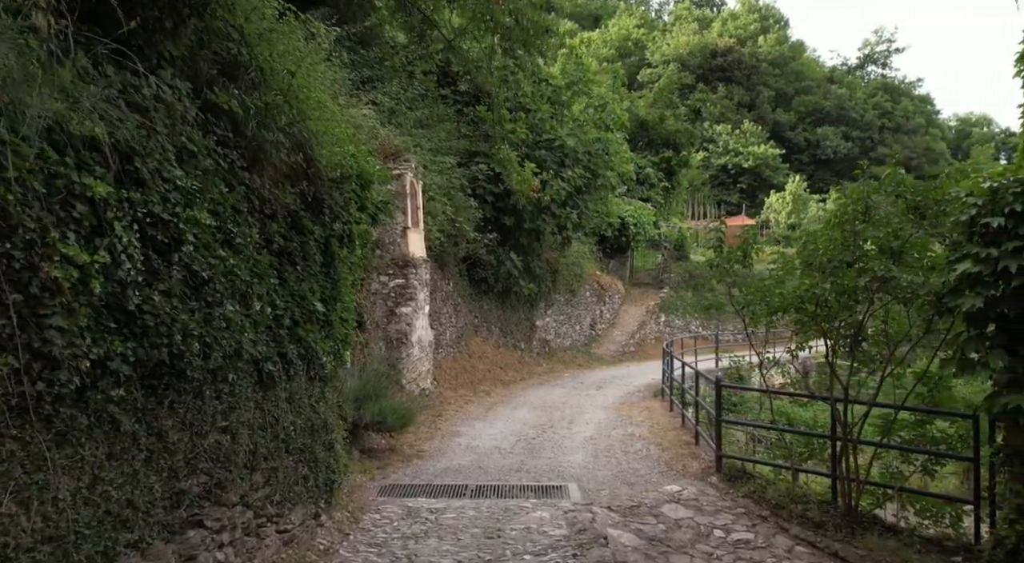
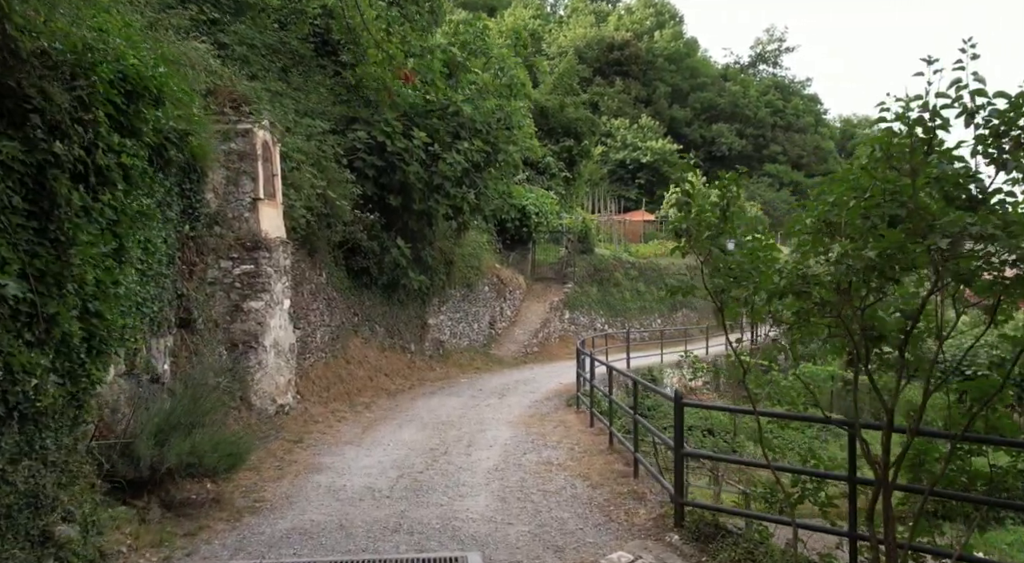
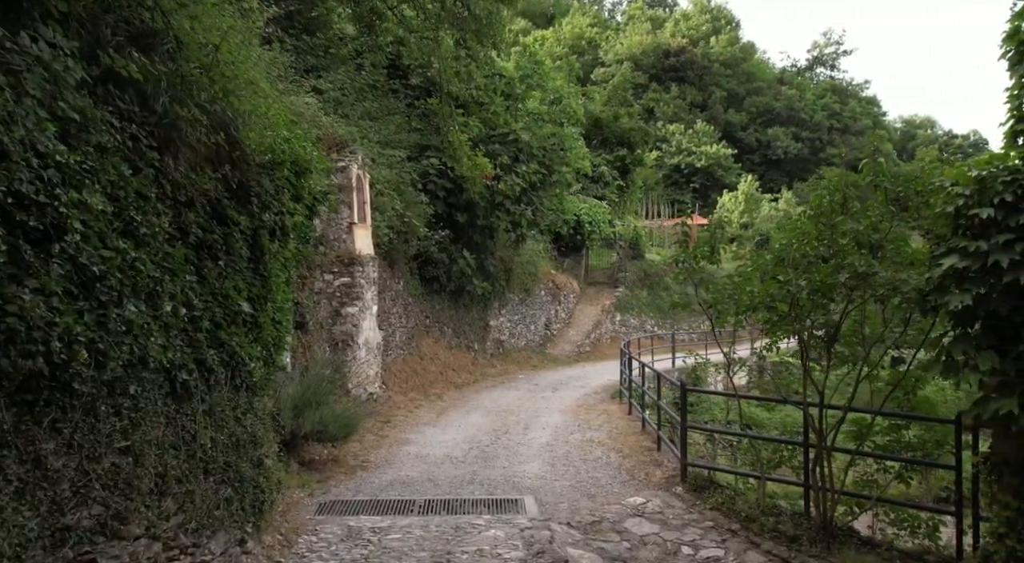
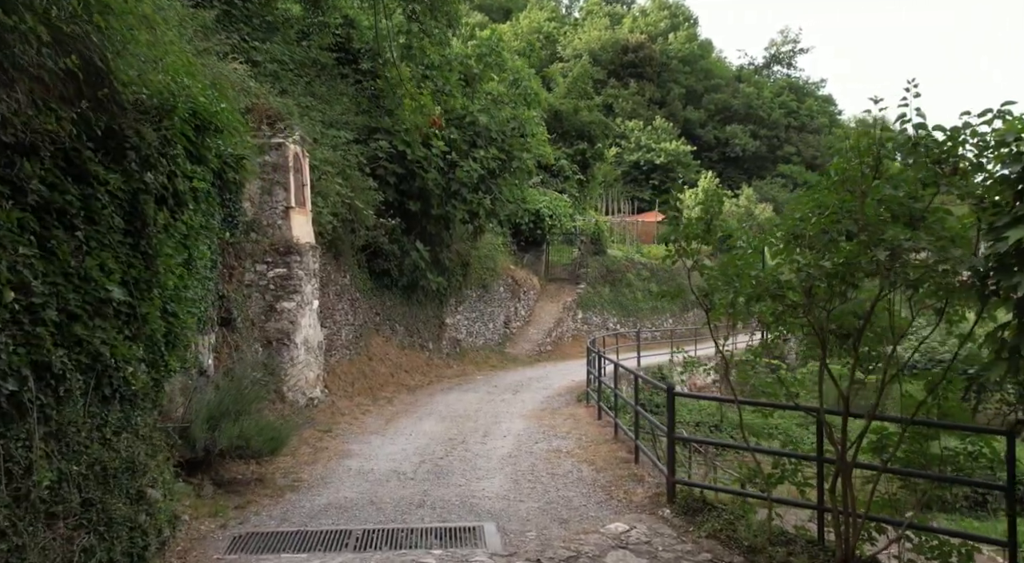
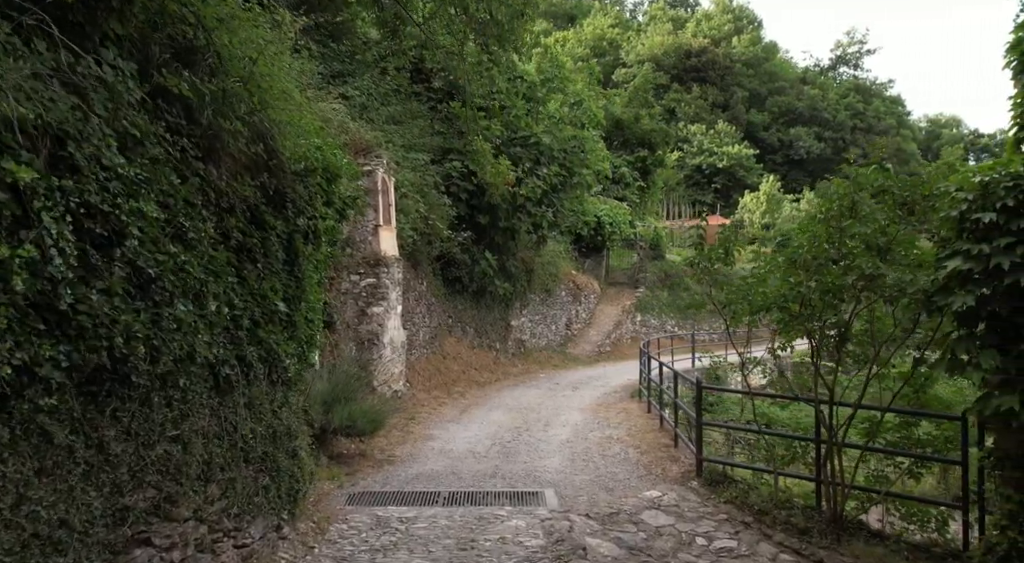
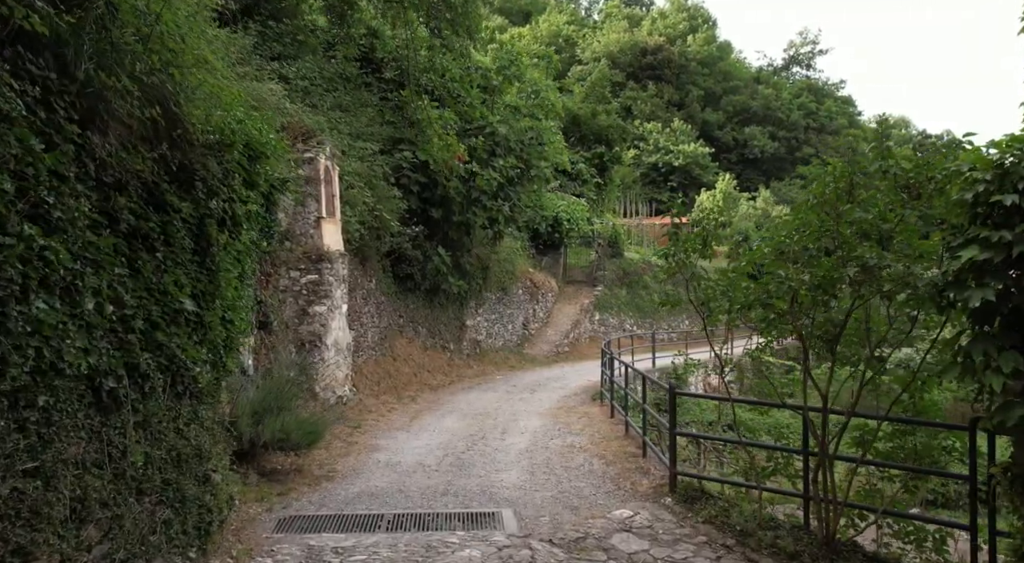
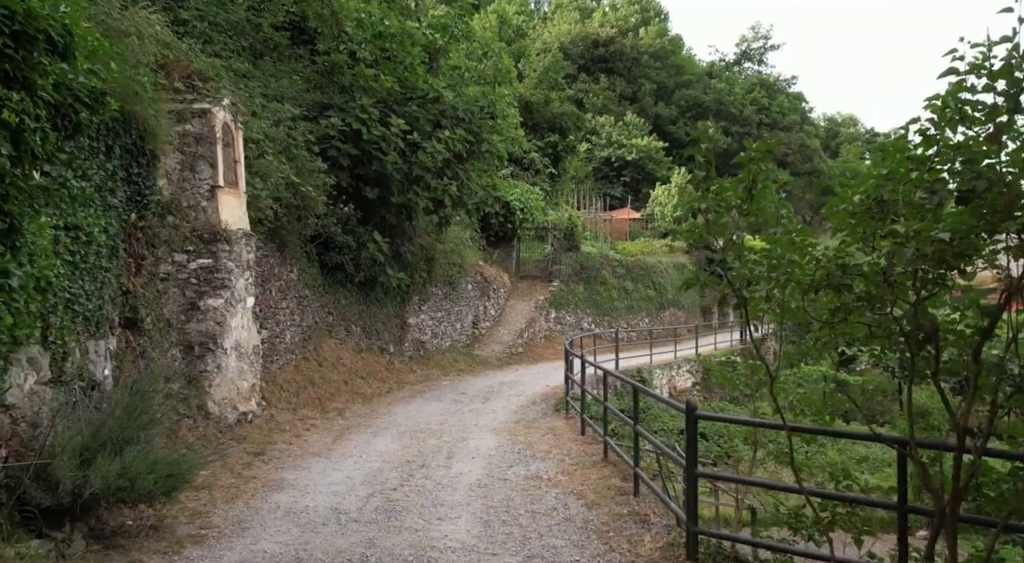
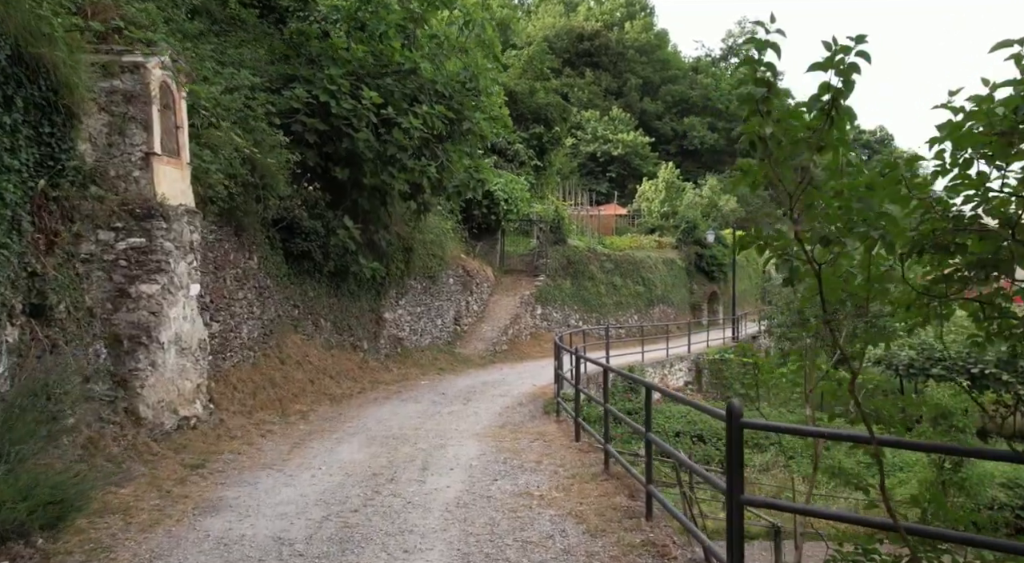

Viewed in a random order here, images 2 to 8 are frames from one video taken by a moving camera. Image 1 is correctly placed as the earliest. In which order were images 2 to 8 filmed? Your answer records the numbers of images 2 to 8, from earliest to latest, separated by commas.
5, 3, 6, 4, 2, 7, 8
